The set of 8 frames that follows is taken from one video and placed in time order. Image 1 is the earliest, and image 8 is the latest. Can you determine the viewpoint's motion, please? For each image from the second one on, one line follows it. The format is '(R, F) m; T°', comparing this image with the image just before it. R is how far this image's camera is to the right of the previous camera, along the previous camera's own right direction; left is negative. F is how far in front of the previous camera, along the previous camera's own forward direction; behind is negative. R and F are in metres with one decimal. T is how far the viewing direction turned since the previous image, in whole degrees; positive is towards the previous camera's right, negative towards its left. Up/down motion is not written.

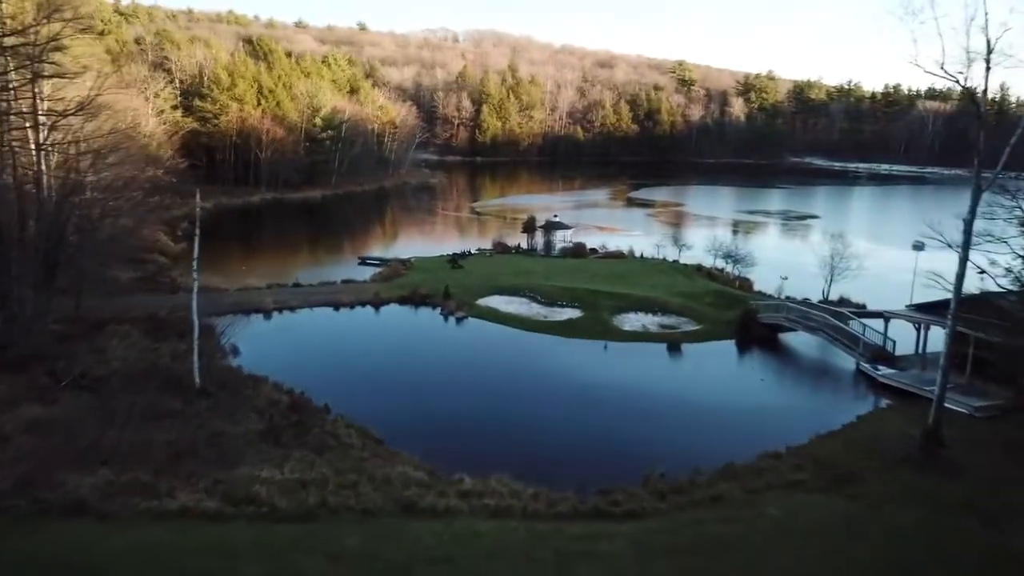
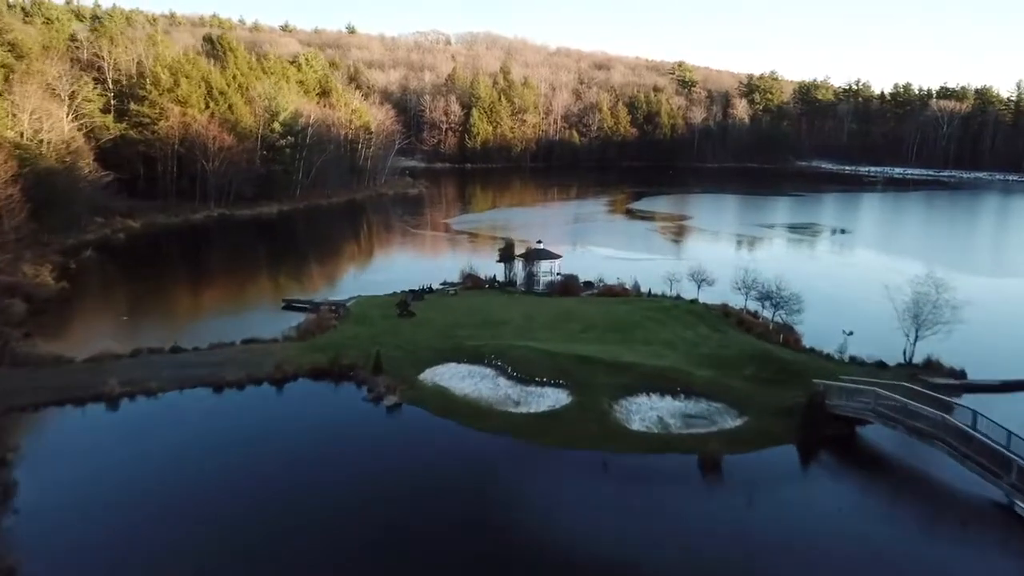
(+0.9, +7.1) m; 0°
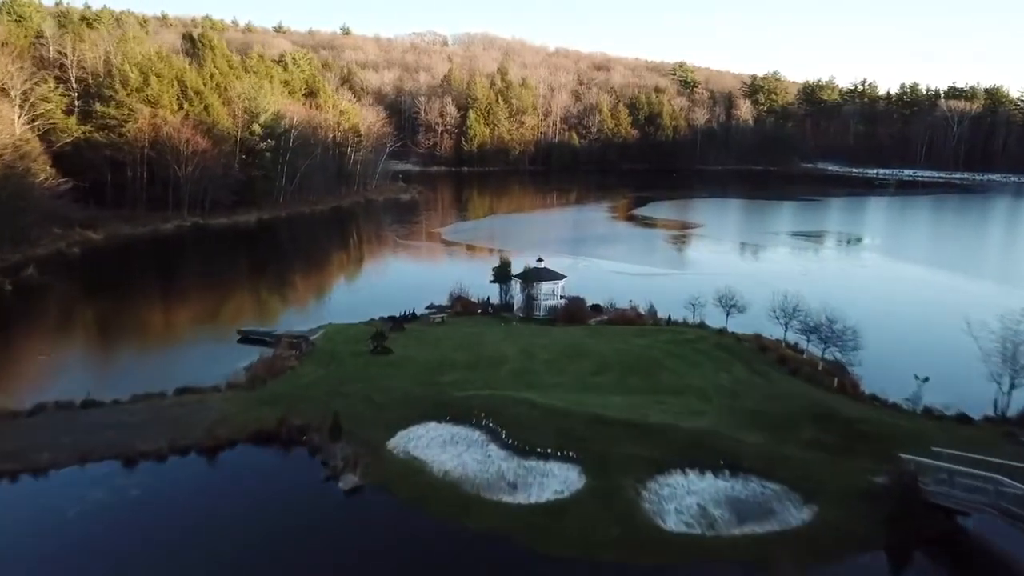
(+0.1, +3.6) m; 0°
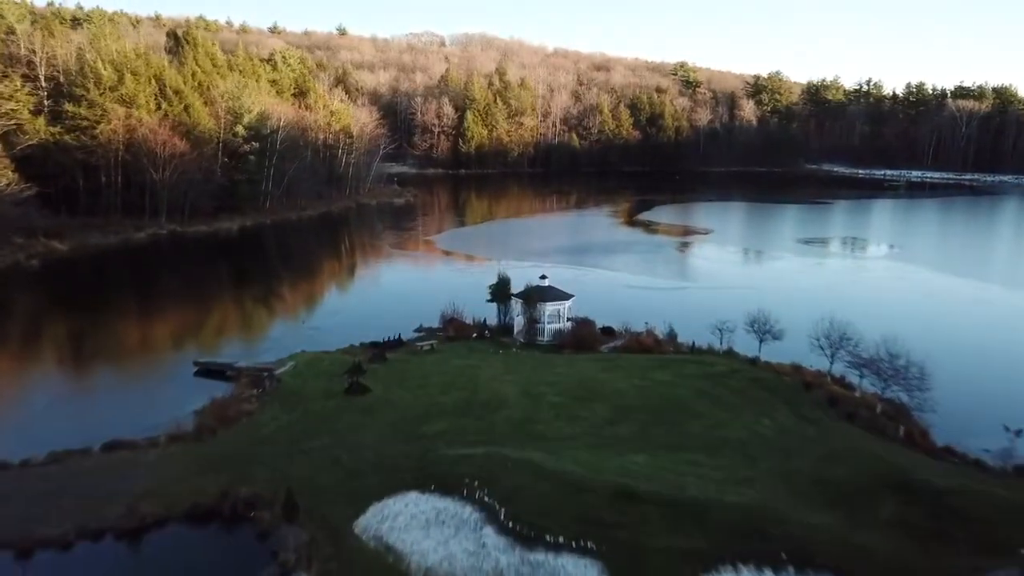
(0.0, +2.8) m; 0°
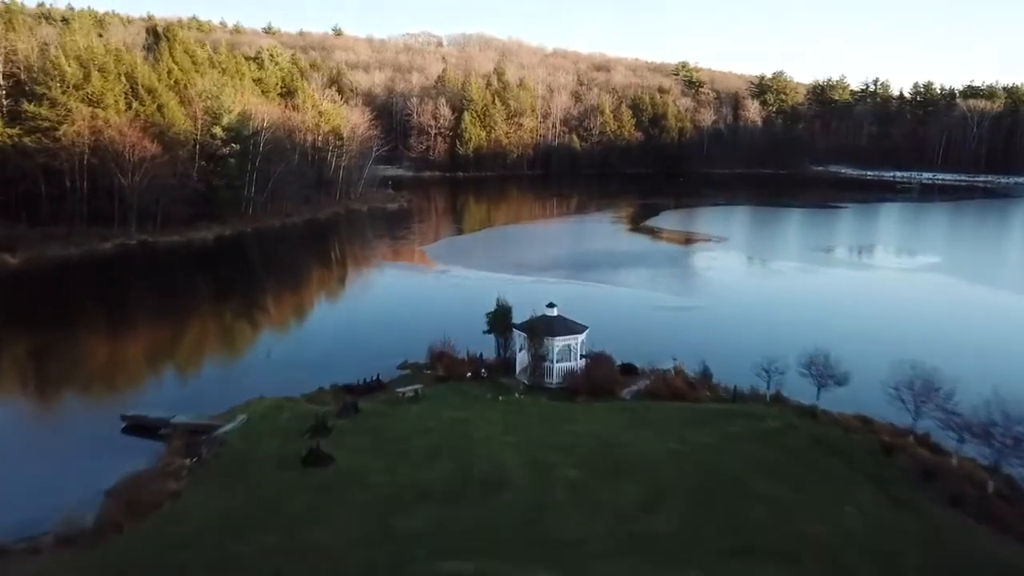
(-0.1, +3.4) m; 0°
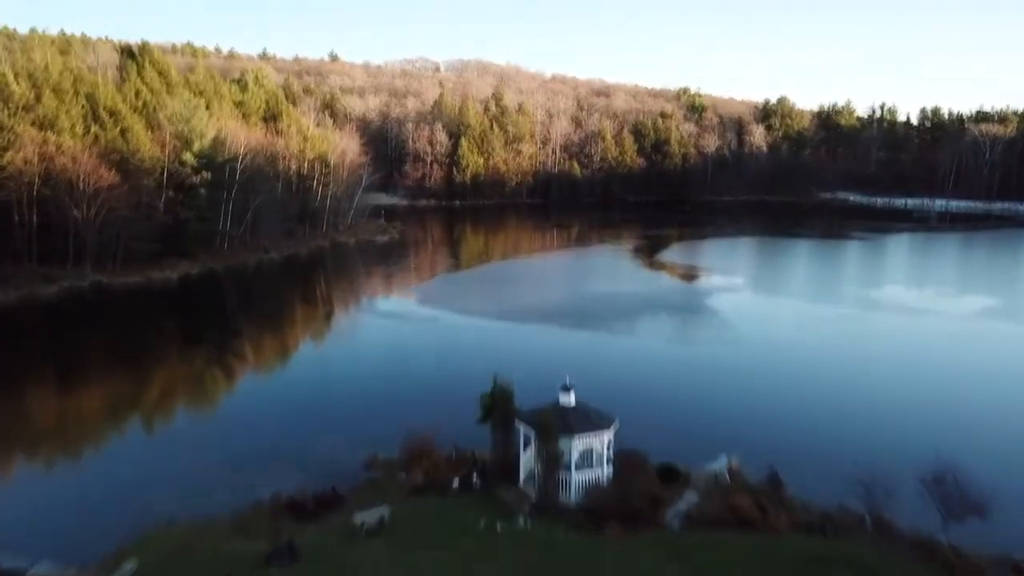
(-0.1, +4.2) m; 0°
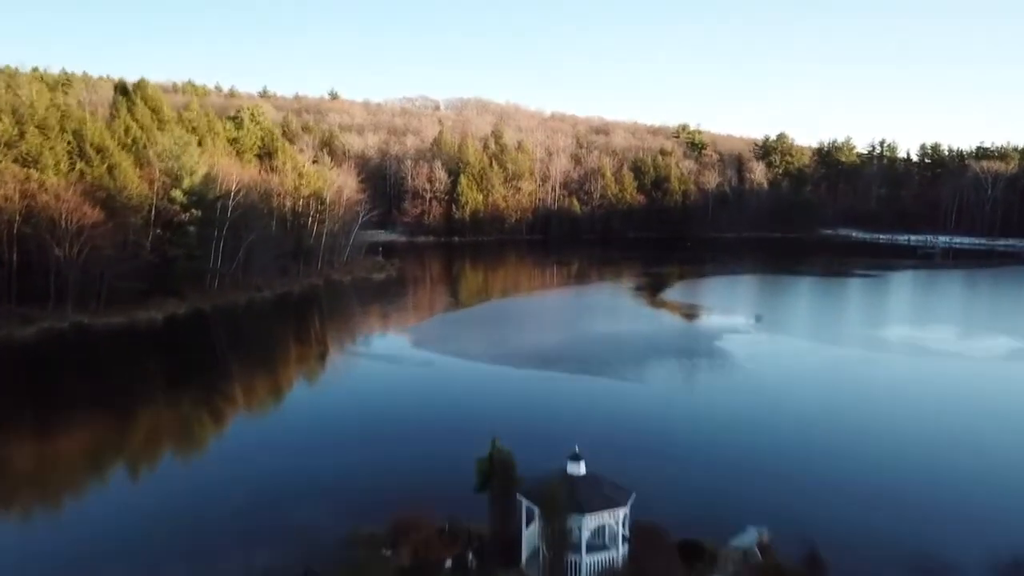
(0.0, +1.5) m; 0°
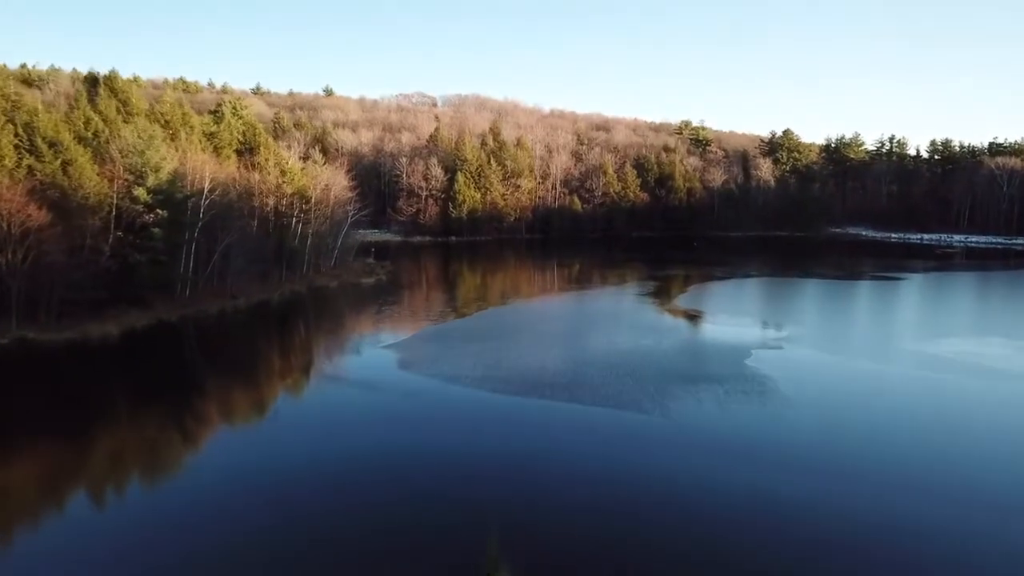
(-0.1, +3.8) m; 0°
